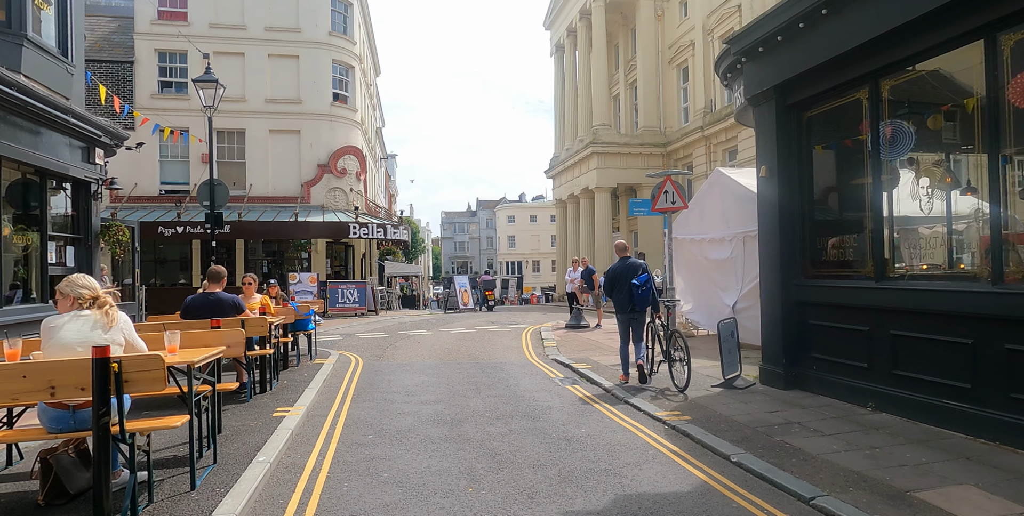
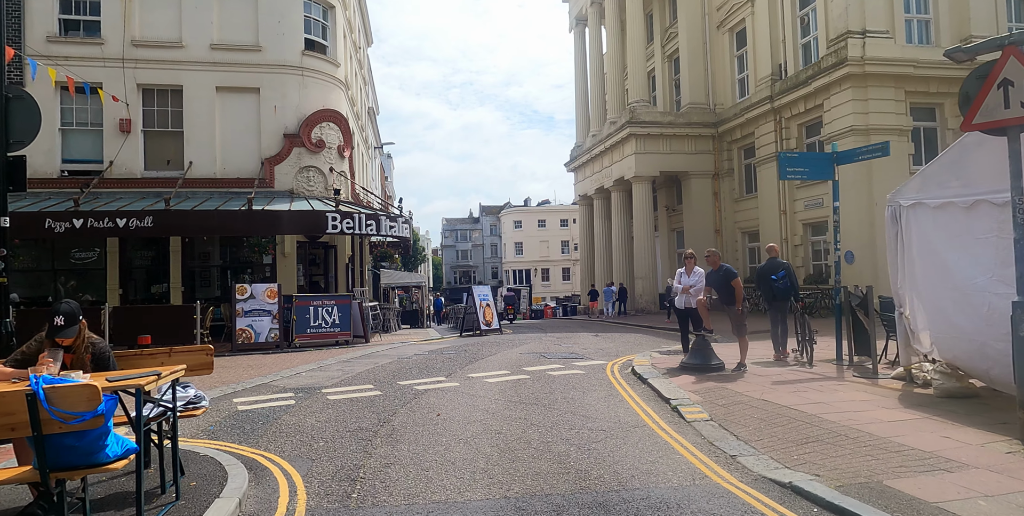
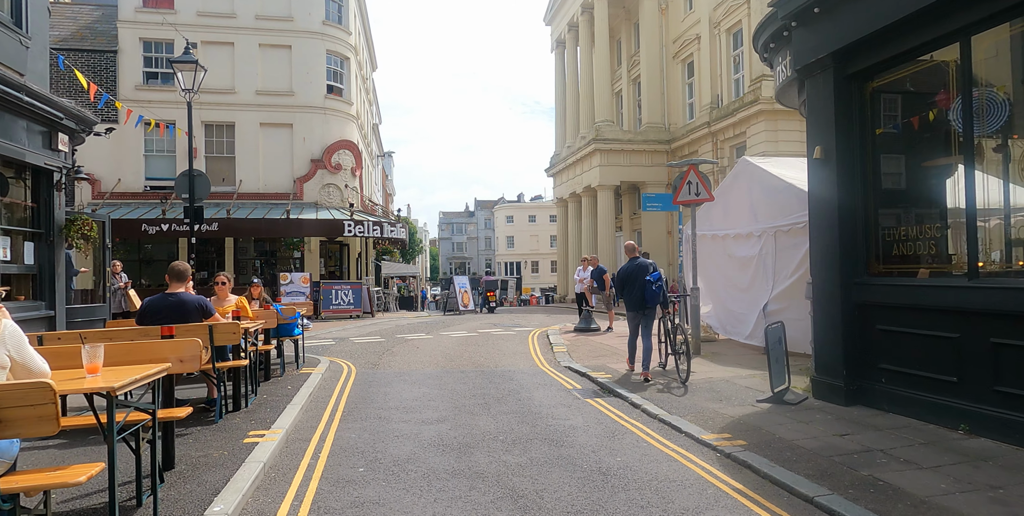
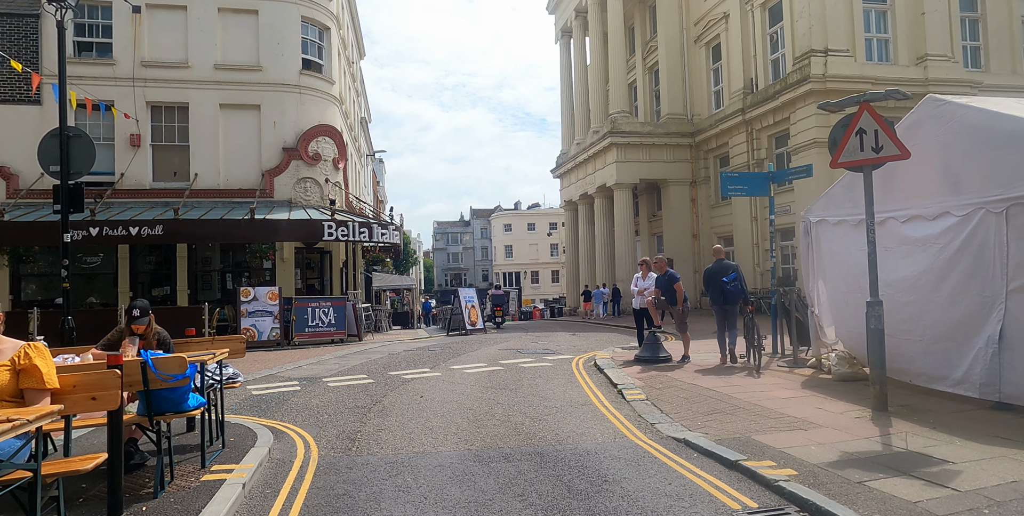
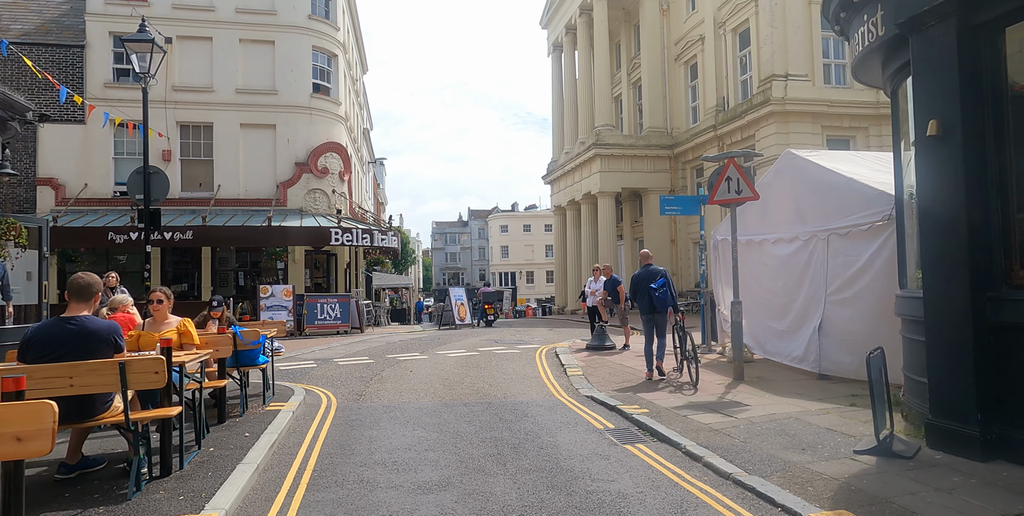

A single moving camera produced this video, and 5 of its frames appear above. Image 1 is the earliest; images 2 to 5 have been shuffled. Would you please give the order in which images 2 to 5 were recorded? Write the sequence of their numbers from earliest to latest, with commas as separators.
3, 5, 4, 2
